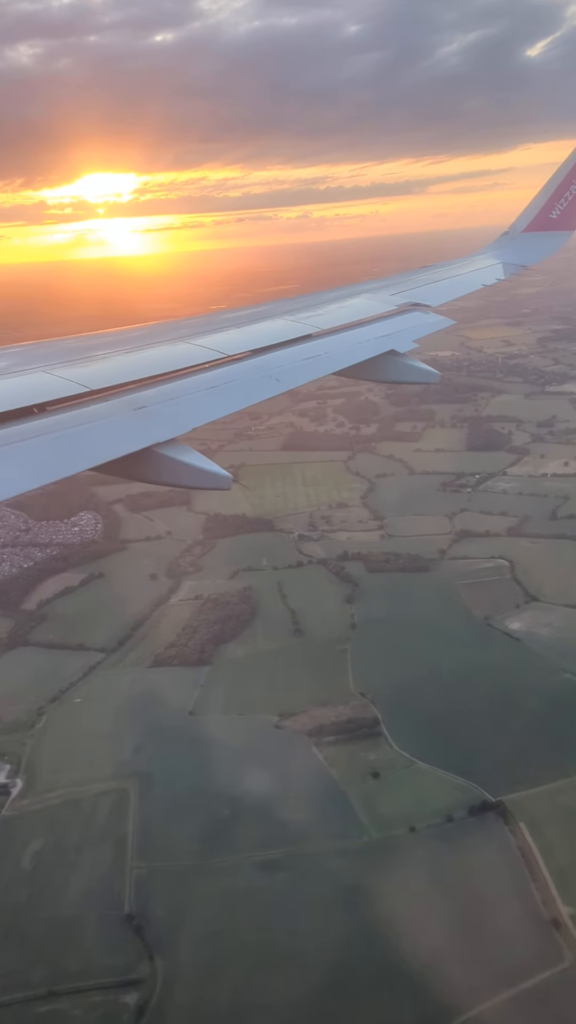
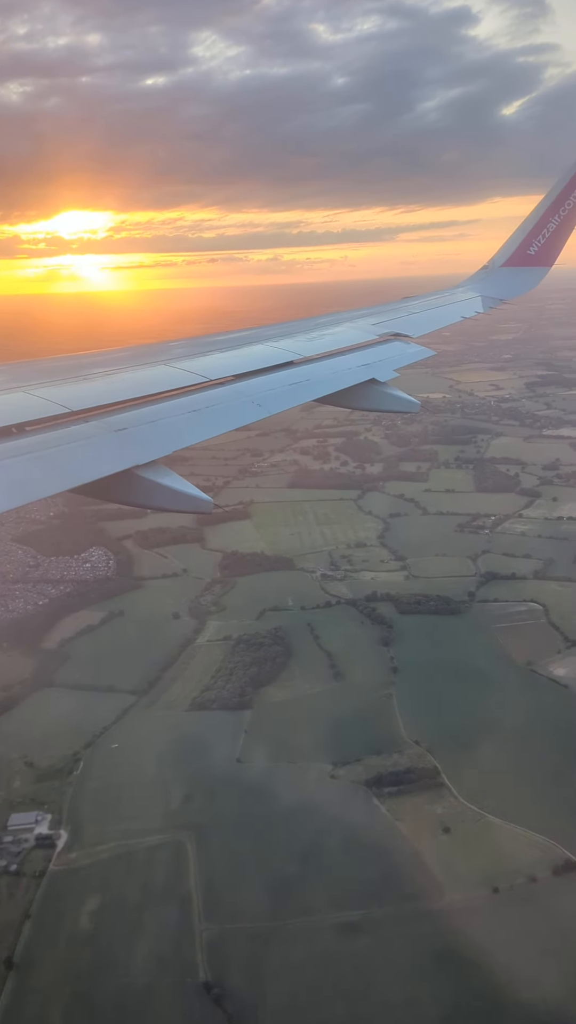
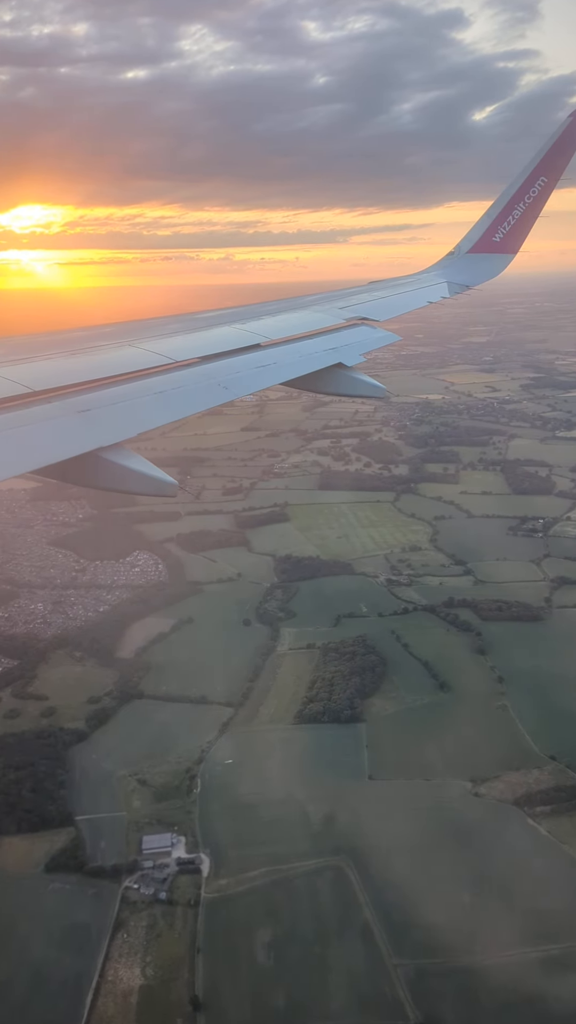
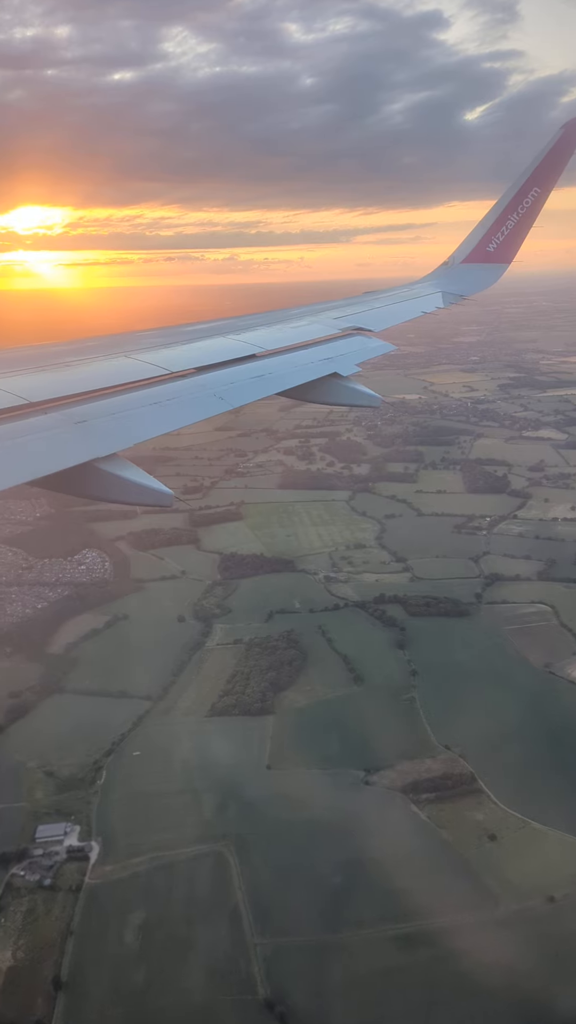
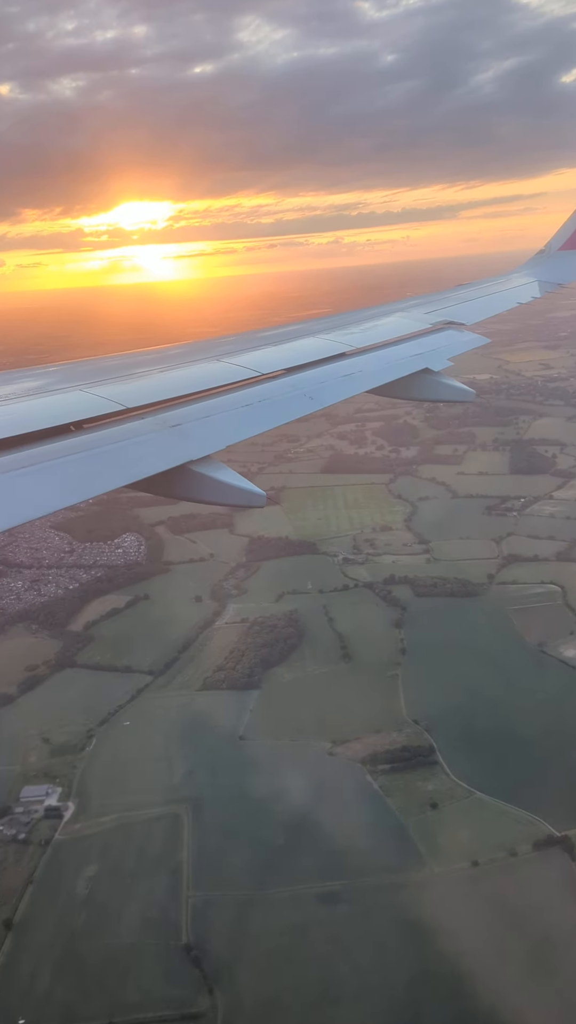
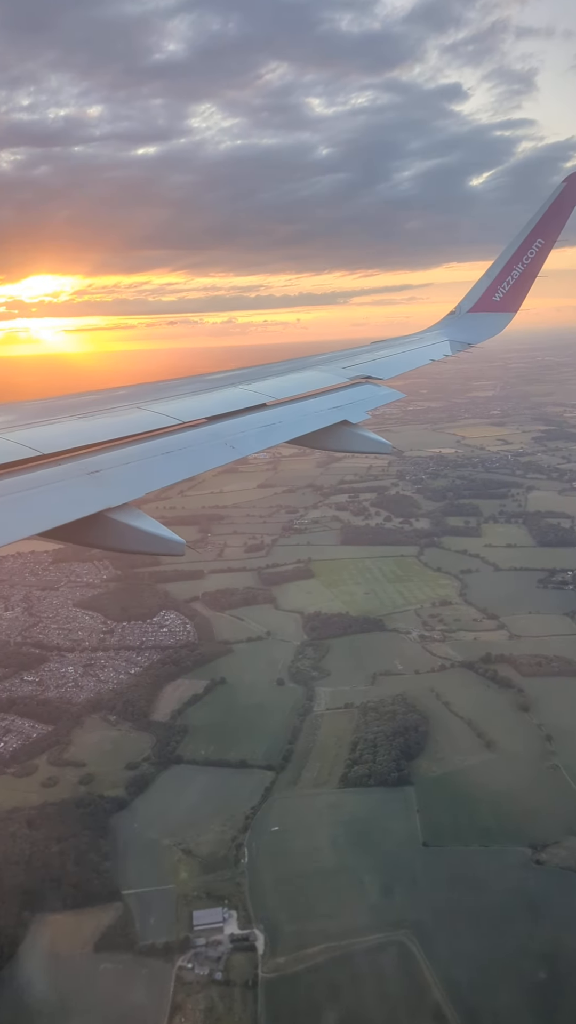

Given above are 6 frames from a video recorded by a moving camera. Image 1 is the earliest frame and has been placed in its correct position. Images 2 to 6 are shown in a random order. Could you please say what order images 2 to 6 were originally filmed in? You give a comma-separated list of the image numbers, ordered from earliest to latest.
5, 2, 4, 3, 6
